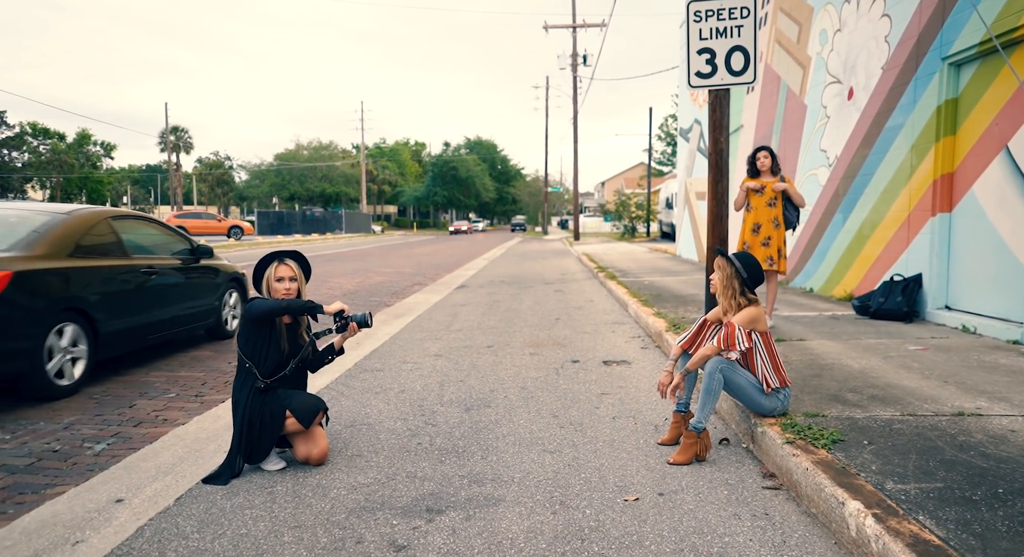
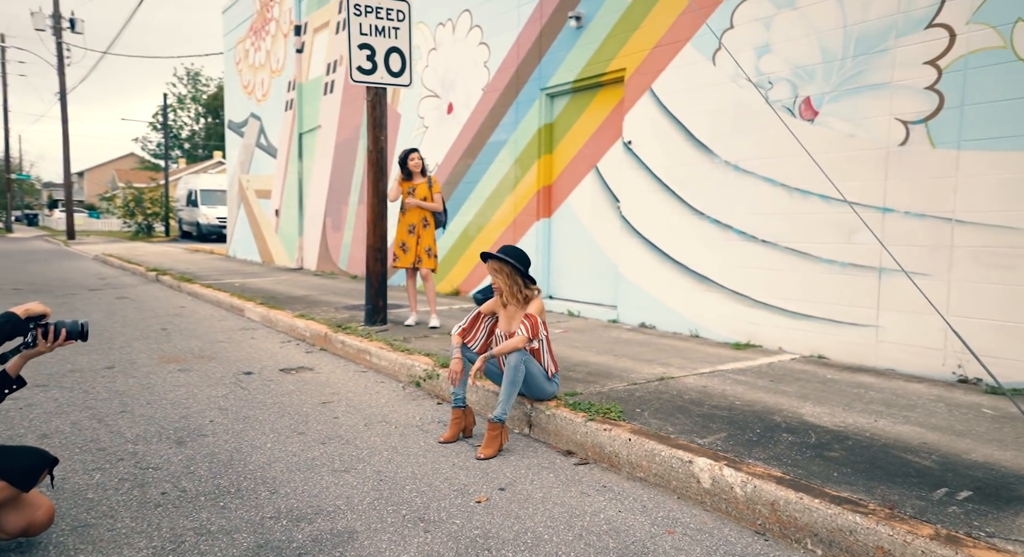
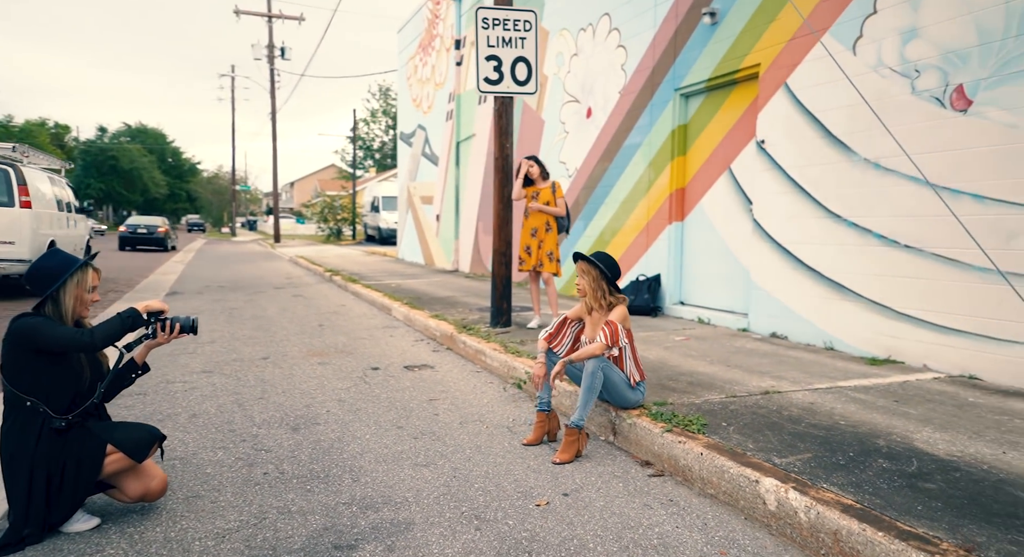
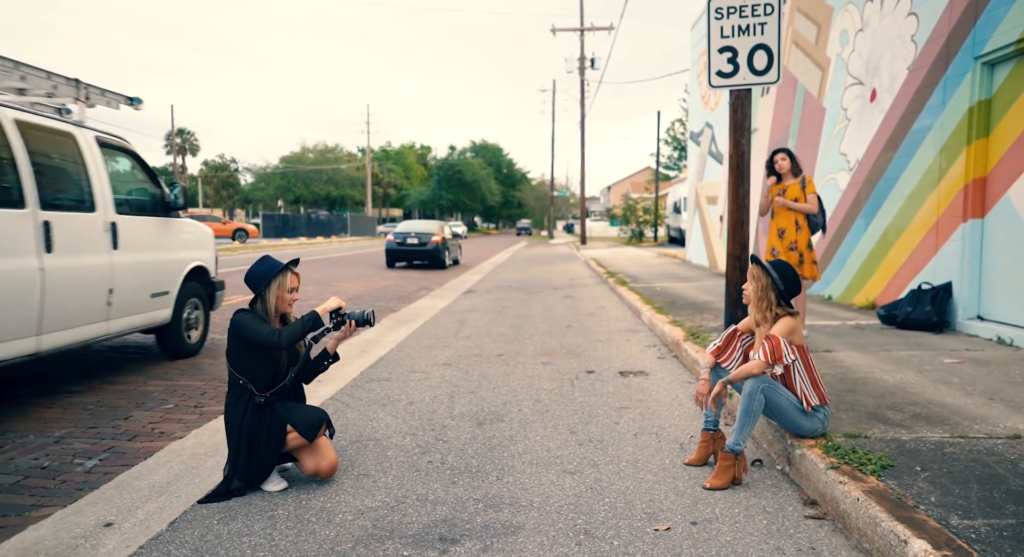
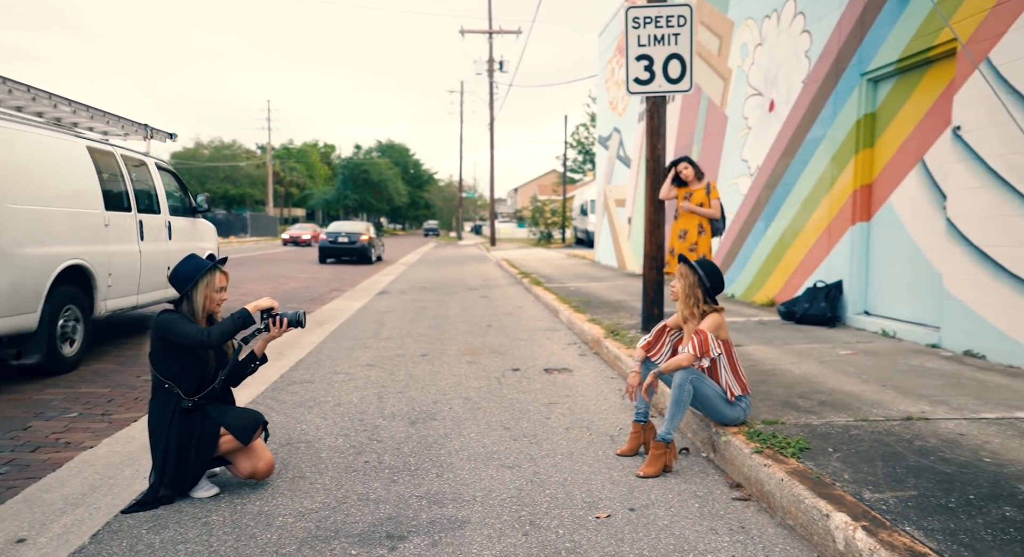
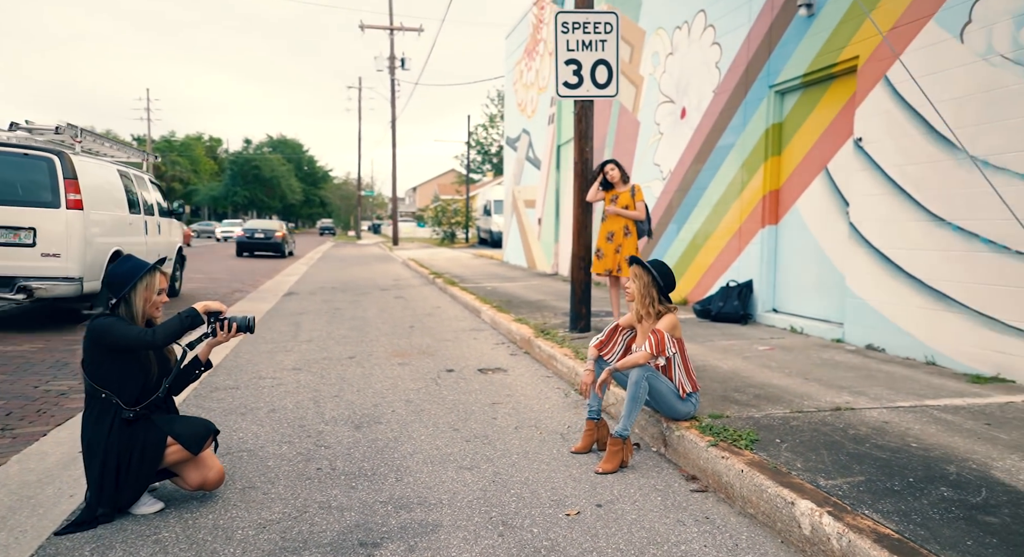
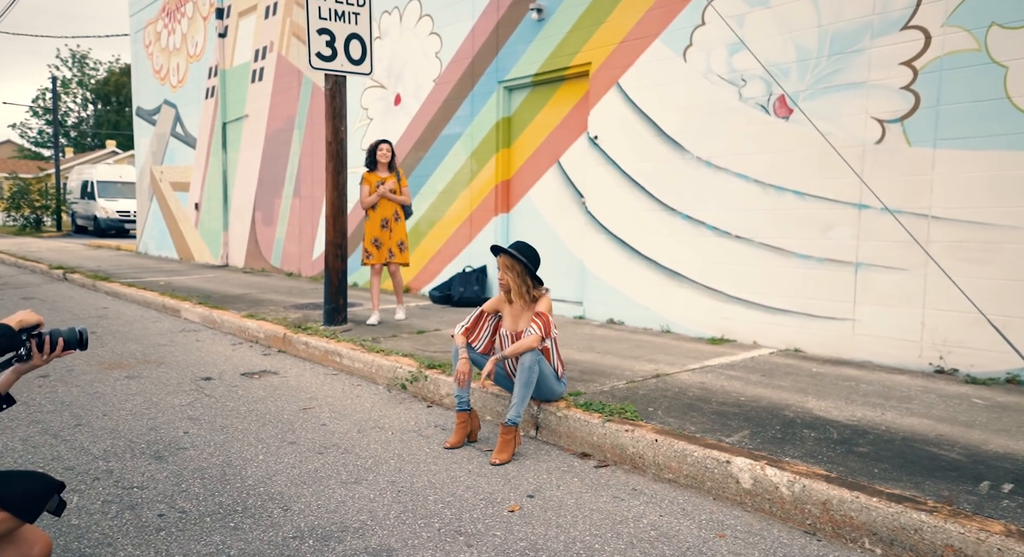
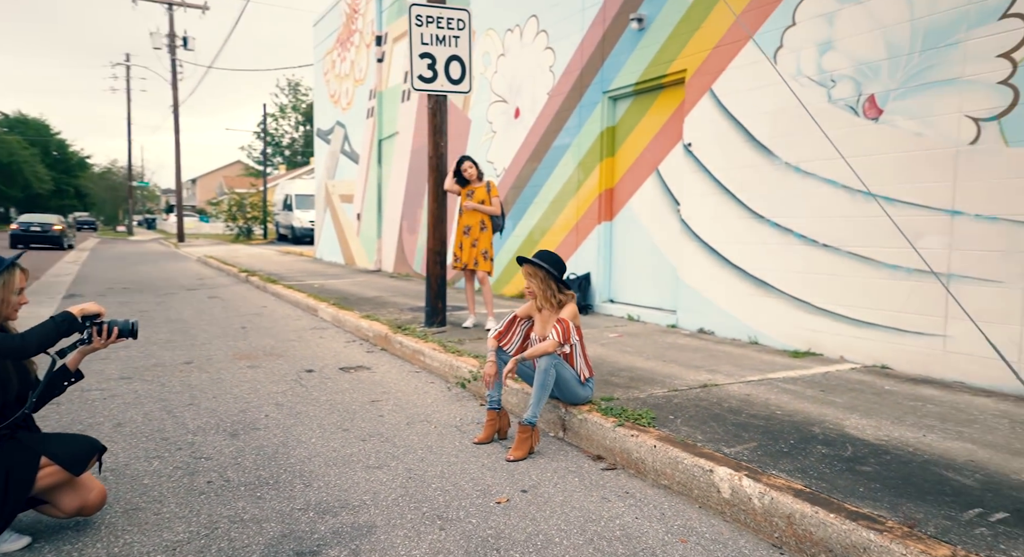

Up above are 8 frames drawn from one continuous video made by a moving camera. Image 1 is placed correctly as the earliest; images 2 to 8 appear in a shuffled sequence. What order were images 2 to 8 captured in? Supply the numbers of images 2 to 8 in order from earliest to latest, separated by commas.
4, 5, 6, 3, 8, 2, 7
